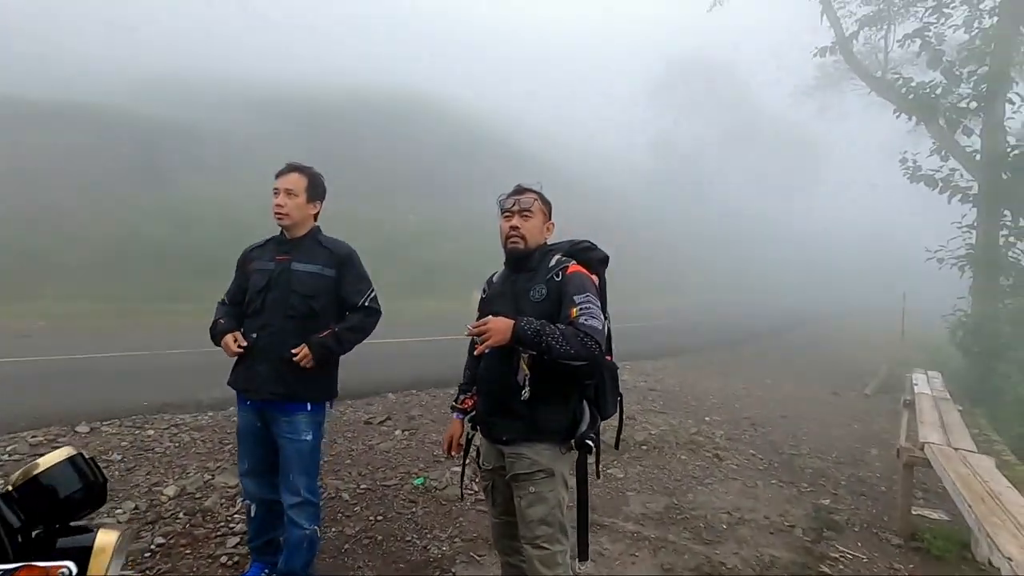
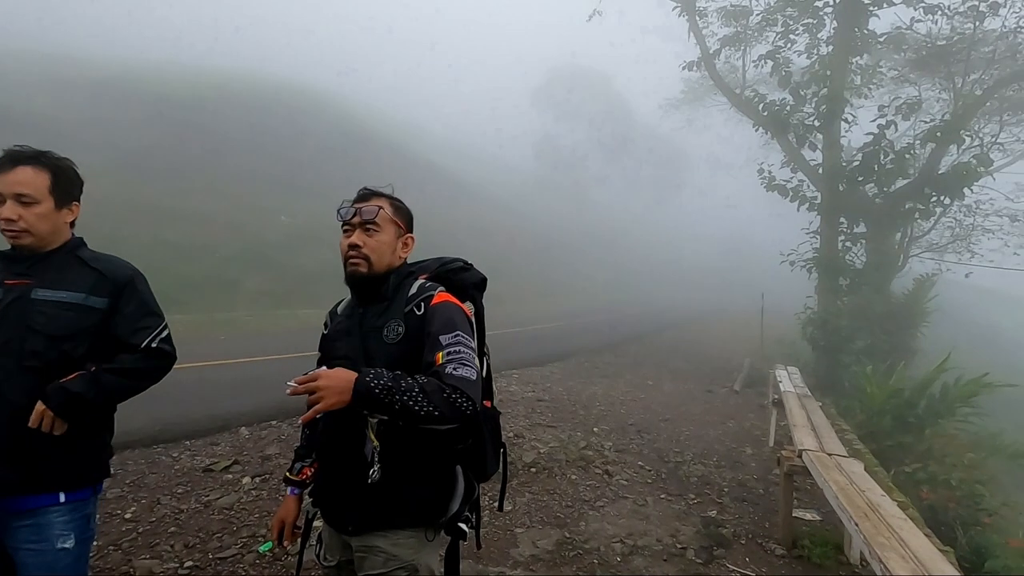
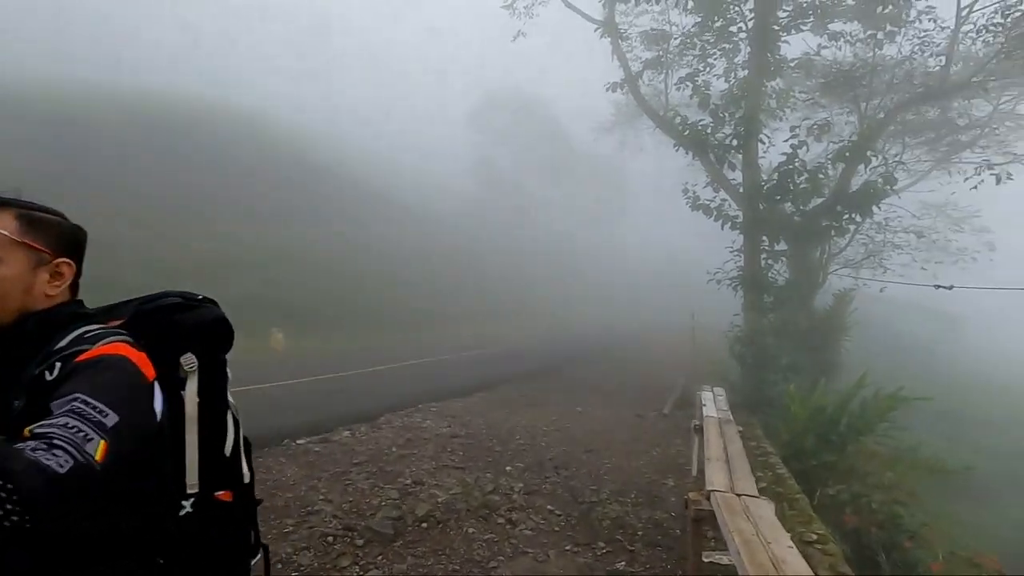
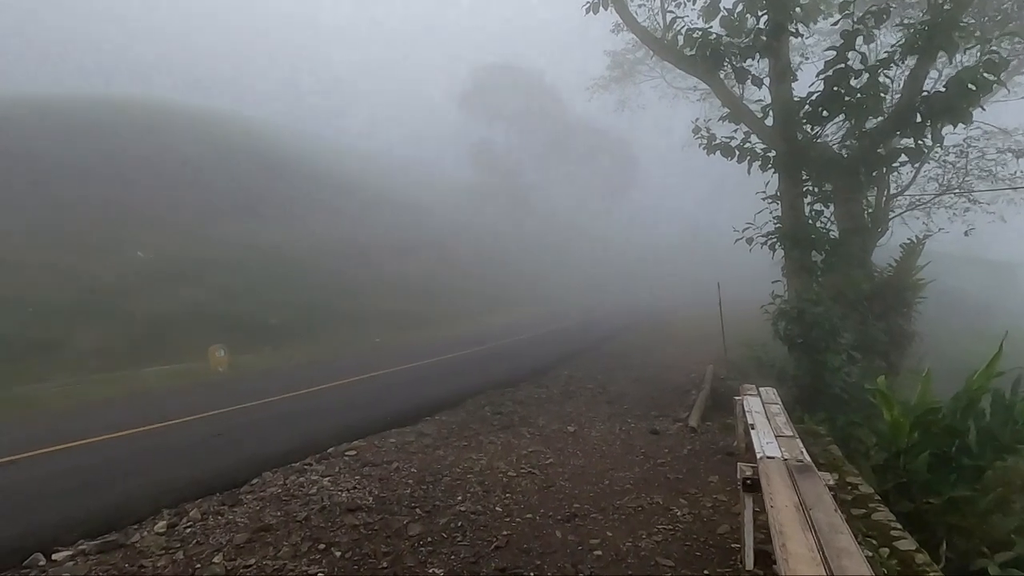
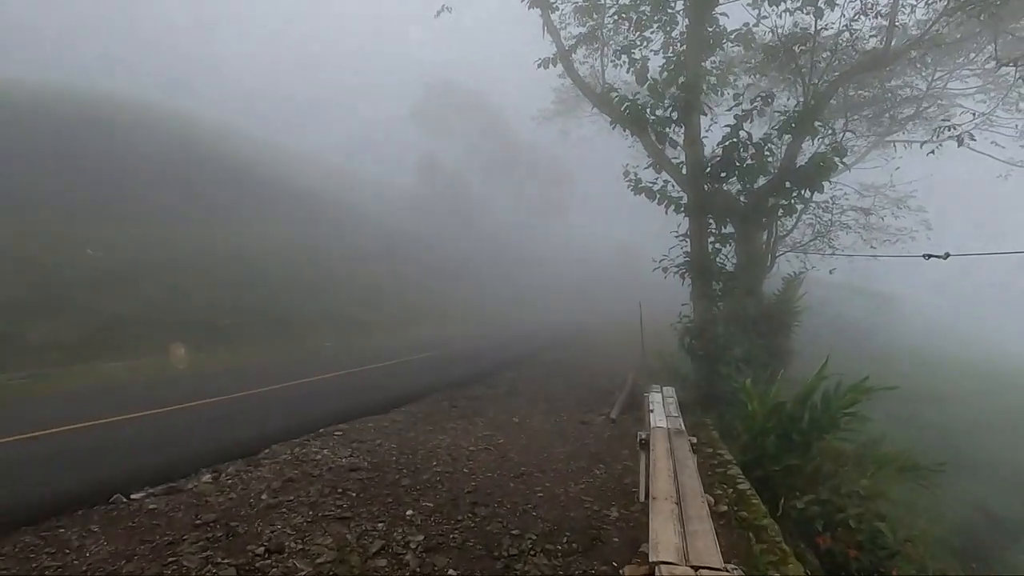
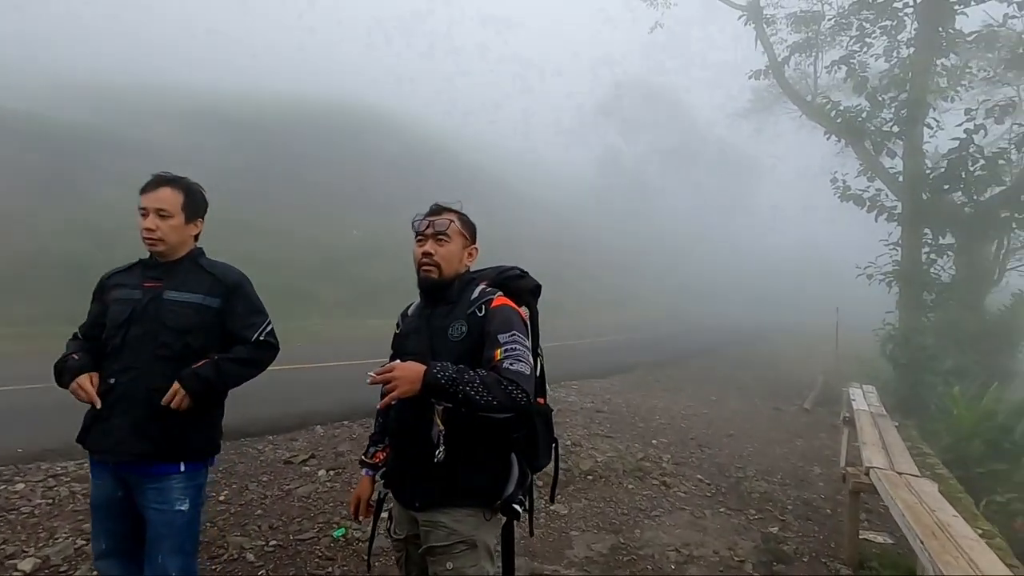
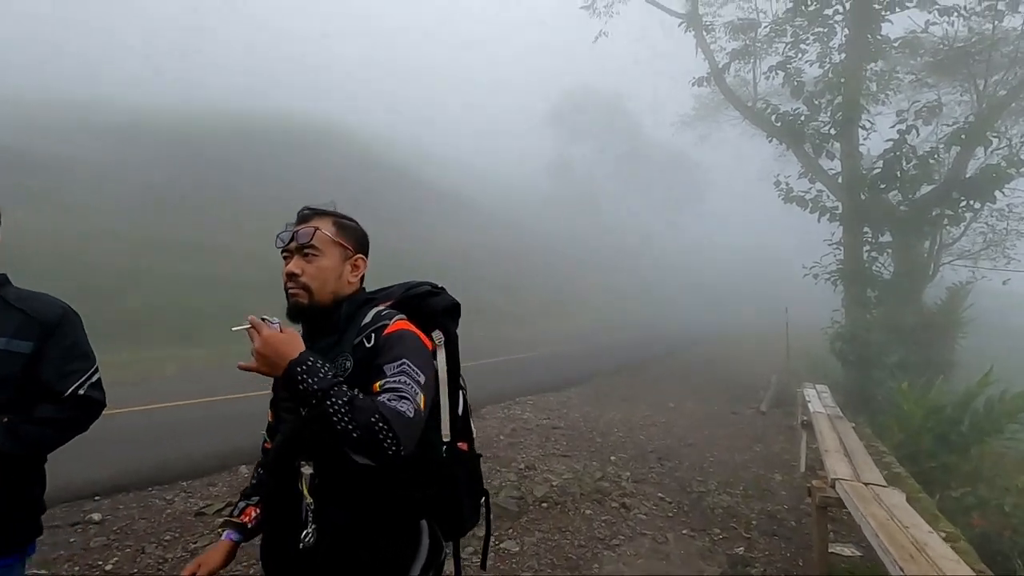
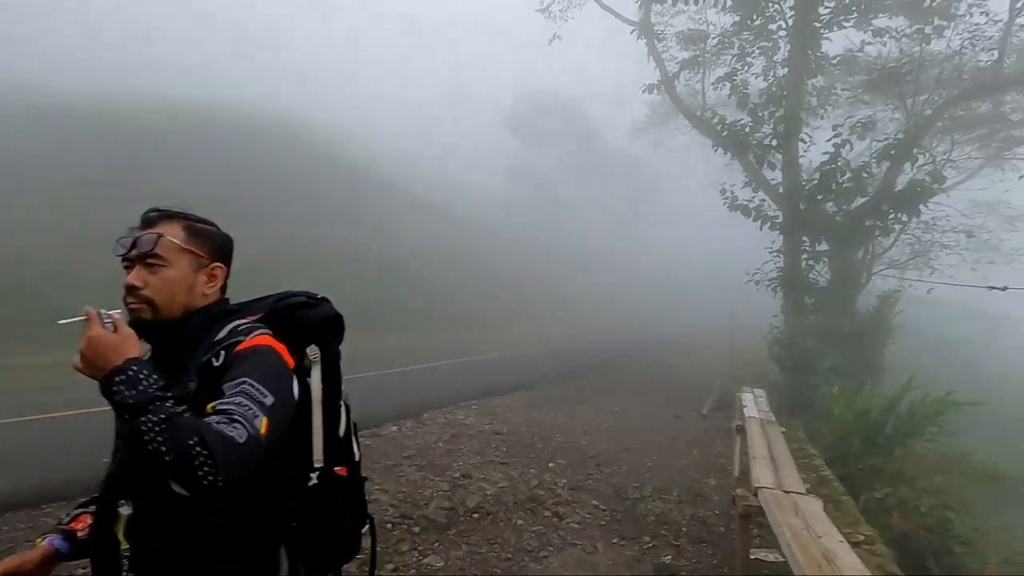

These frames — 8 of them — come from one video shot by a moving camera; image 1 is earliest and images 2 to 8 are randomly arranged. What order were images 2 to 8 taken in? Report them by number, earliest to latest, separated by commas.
6, 2, 7, 8, 3, 5, 4
